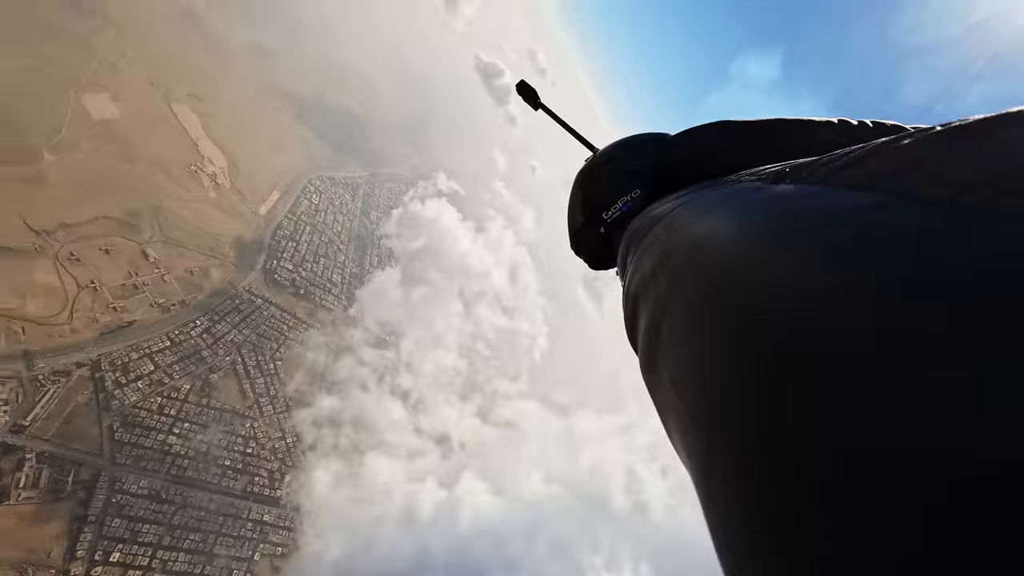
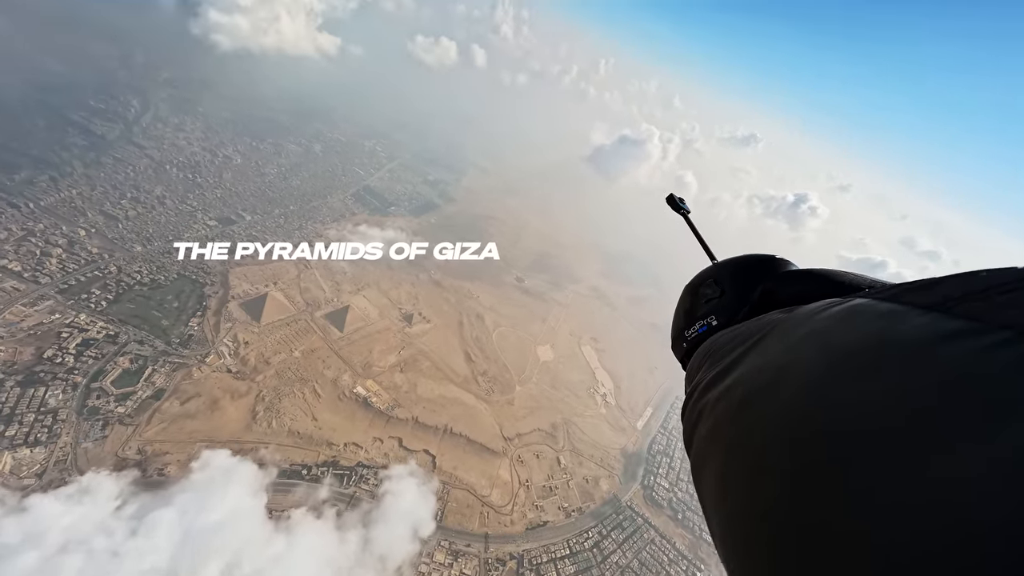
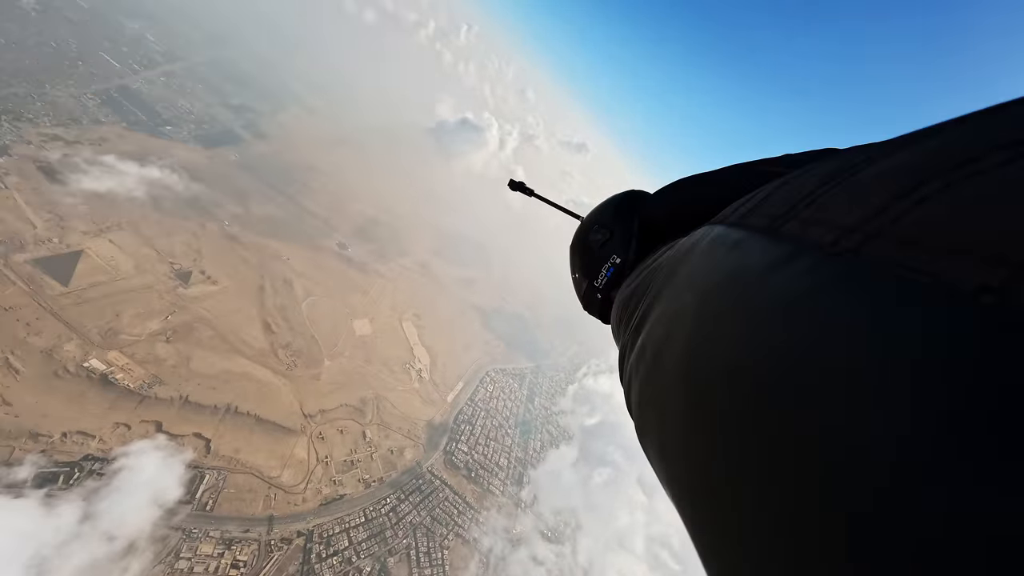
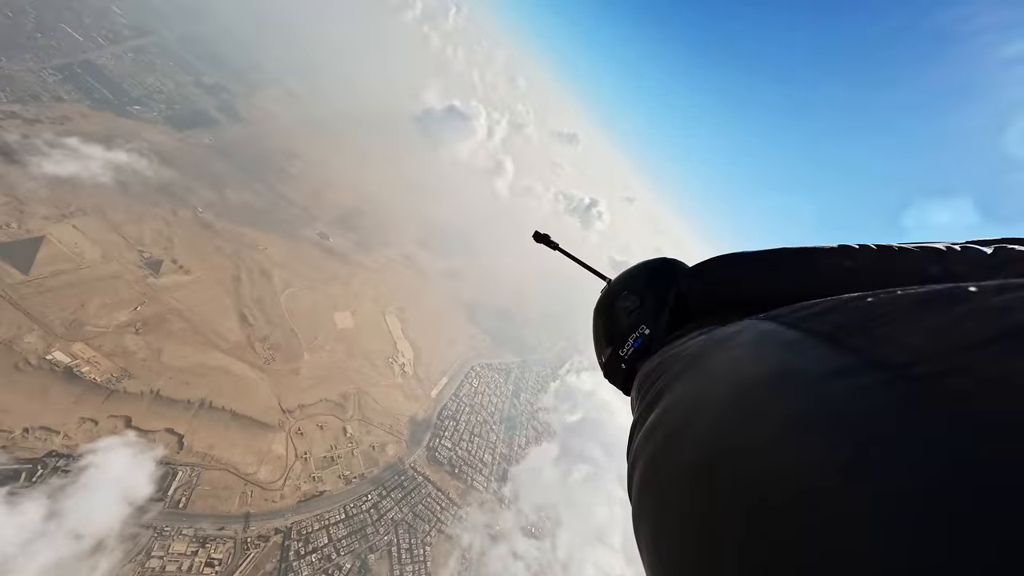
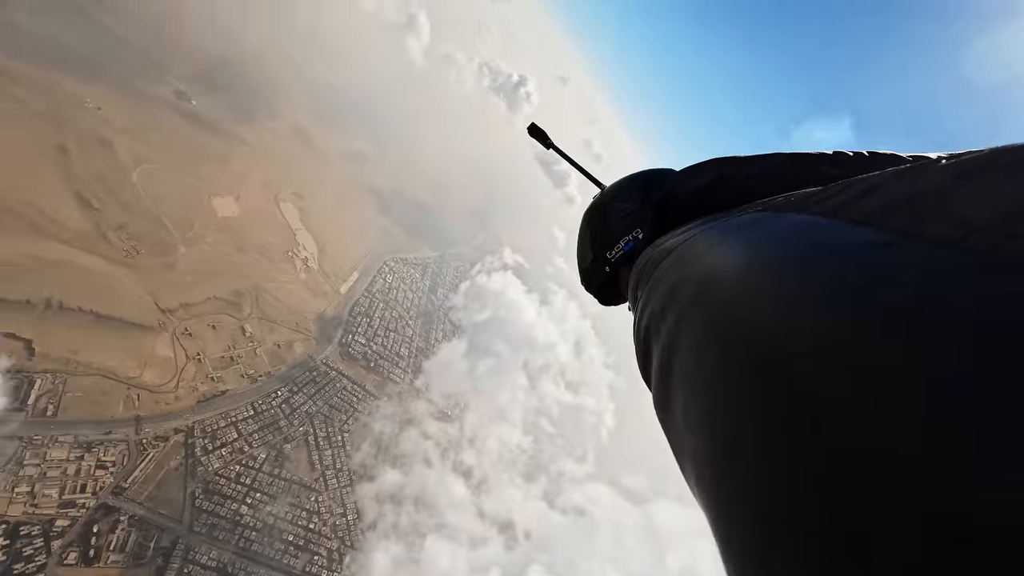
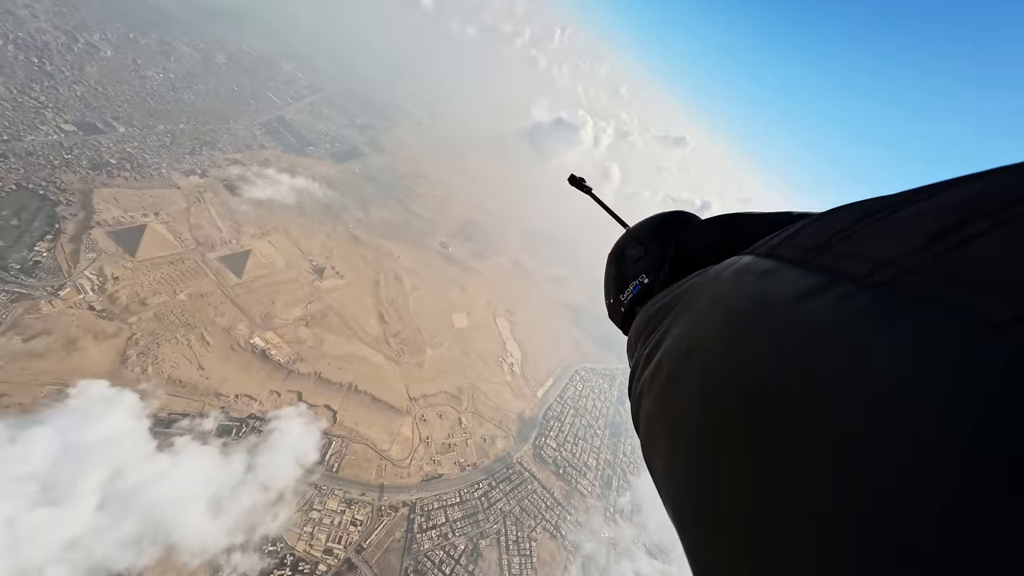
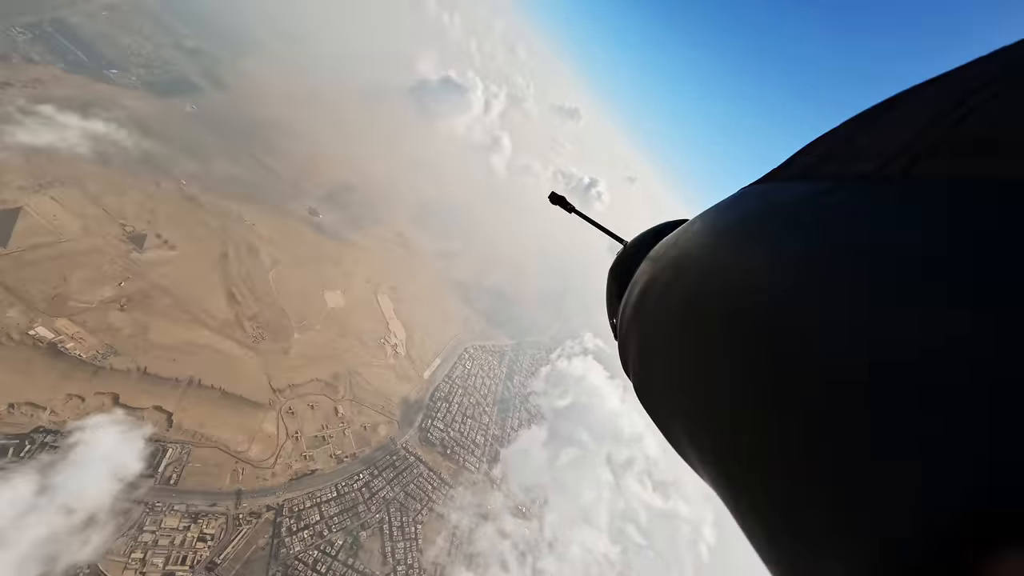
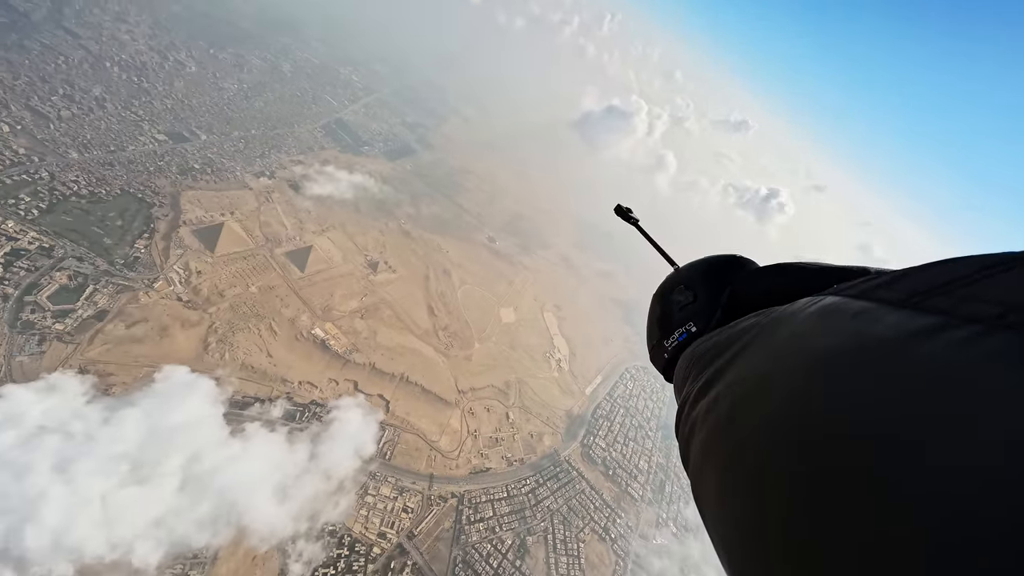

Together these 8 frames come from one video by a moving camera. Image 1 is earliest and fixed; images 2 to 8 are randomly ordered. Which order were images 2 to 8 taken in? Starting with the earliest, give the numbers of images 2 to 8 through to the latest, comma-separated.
5, 7, 4, 3, 6, 8, 2
